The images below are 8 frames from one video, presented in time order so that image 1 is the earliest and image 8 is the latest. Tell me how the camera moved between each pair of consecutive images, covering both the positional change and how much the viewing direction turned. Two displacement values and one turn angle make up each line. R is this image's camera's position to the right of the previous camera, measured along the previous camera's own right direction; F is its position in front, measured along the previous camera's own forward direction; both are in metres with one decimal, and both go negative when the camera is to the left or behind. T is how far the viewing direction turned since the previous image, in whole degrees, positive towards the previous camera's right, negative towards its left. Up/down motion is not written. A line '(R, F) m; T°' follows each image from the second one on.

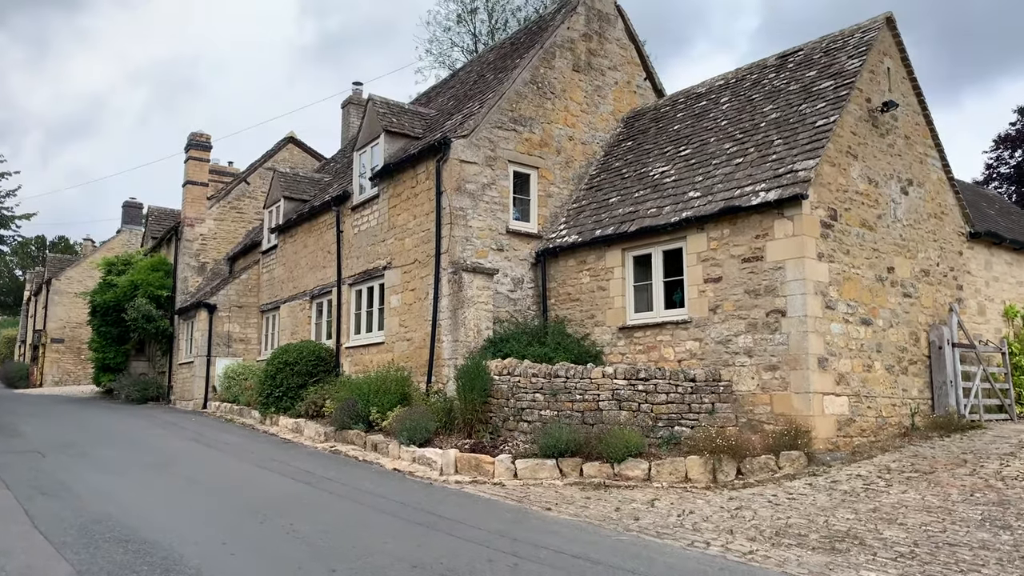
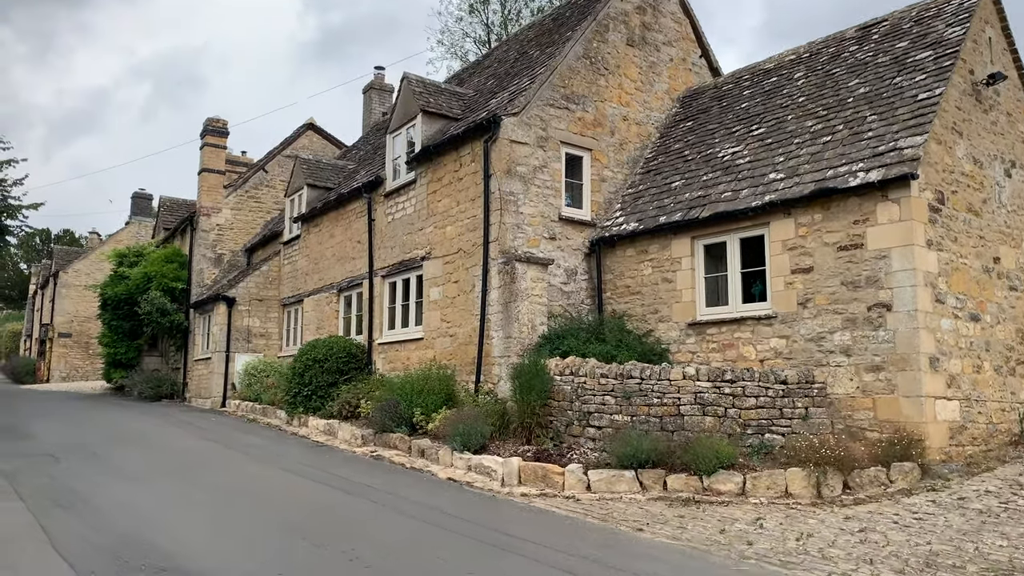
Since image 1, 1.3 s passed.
(-0.9, +1.1) m; 0°
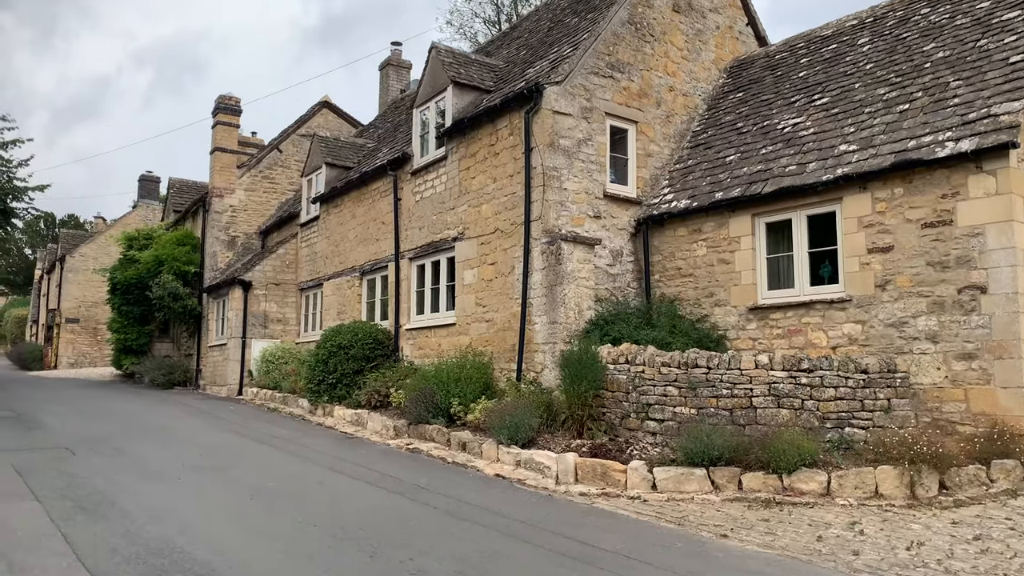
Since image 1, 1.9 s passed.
(-0.6, +0.8) m; 0°
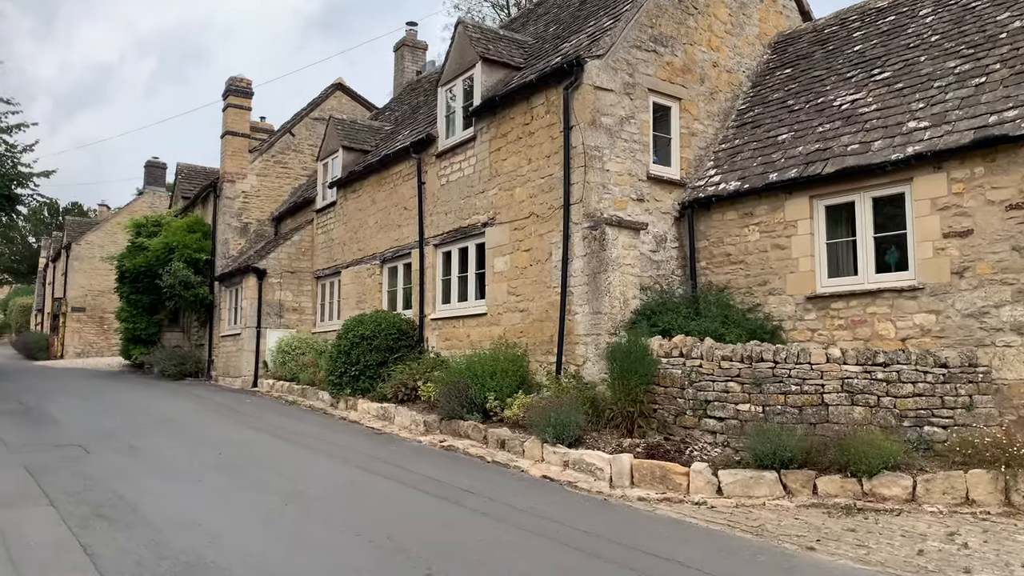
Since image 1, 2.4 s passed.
(-0.5, +0.7) m; 0°
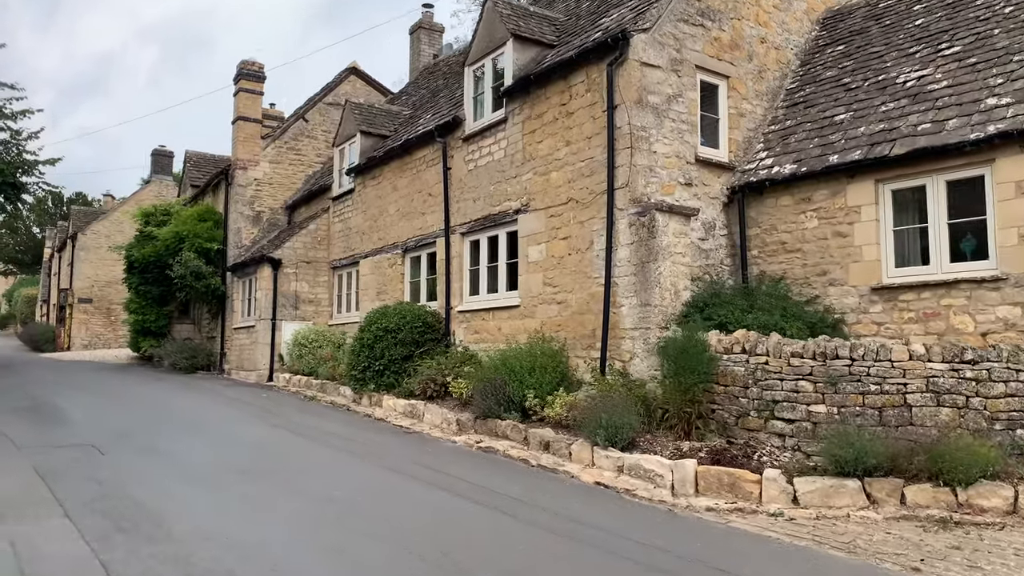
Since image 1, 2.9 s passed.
(-0.5, +0.7) m; 0°
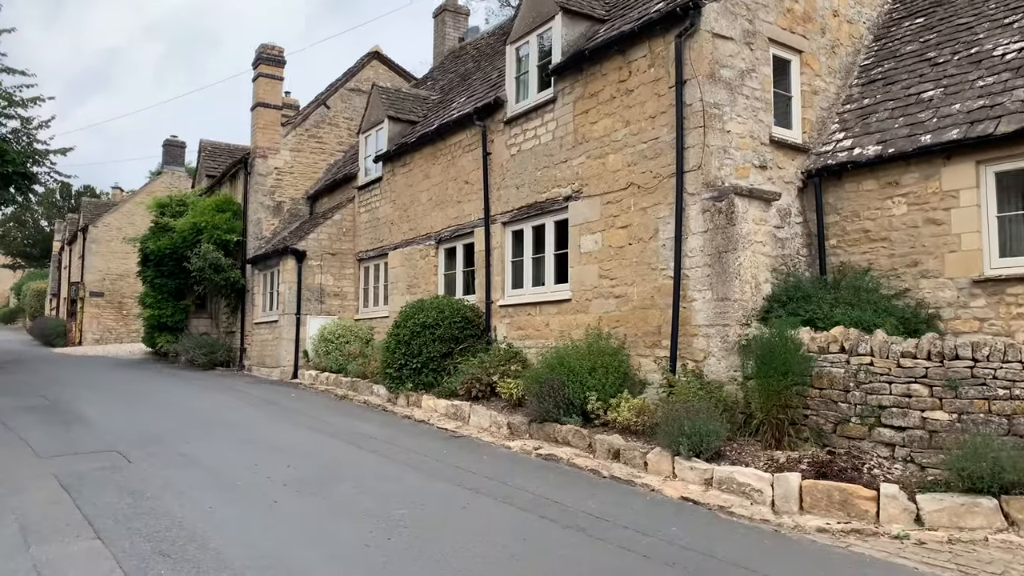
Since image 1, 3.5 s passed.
(-0.7, +0.8) m; 0°
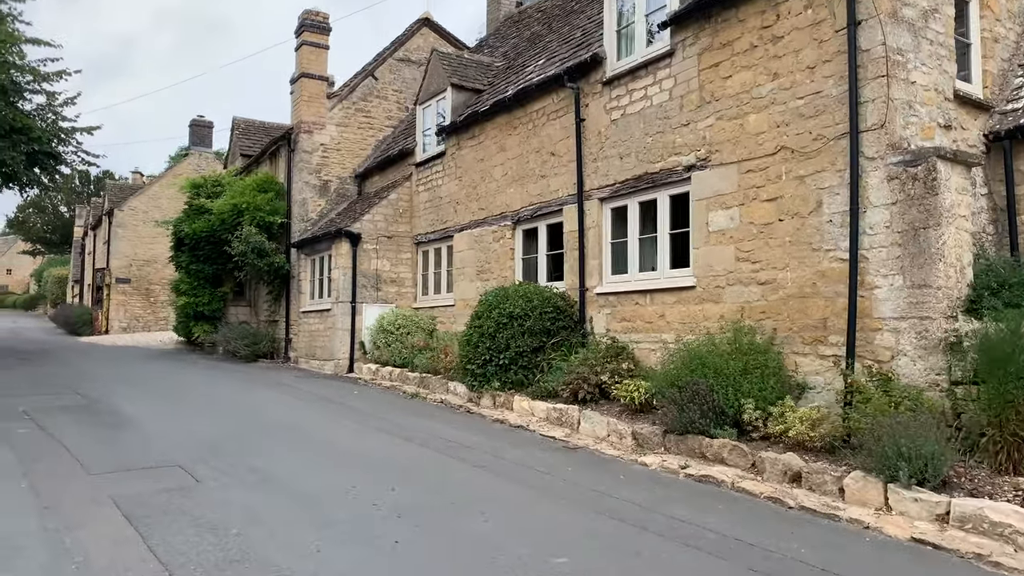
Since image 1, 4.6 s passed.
(-1.3, +1.5) m; -1°
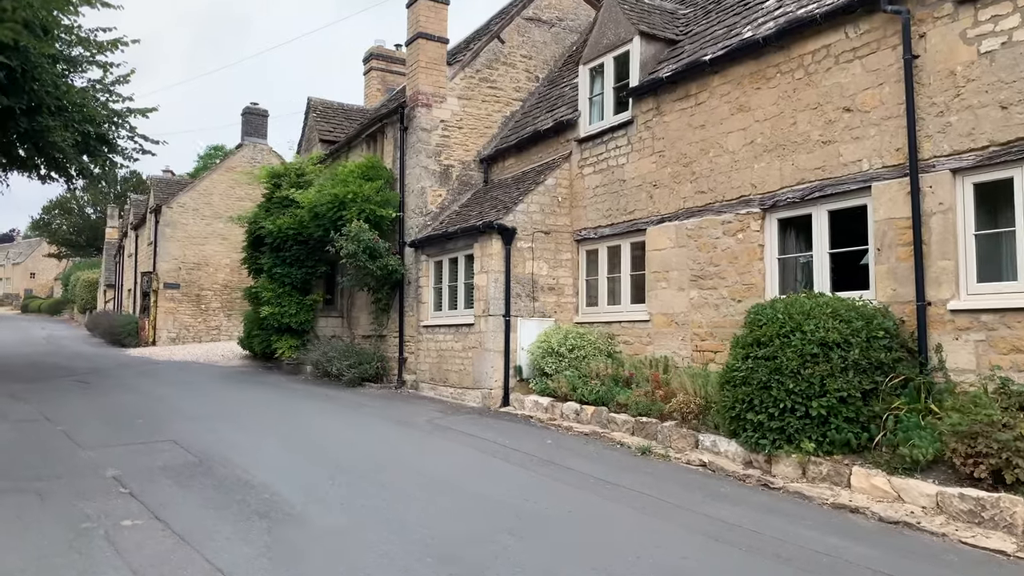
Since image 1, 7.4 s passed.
(-2.9, +3.4) m; -1°
